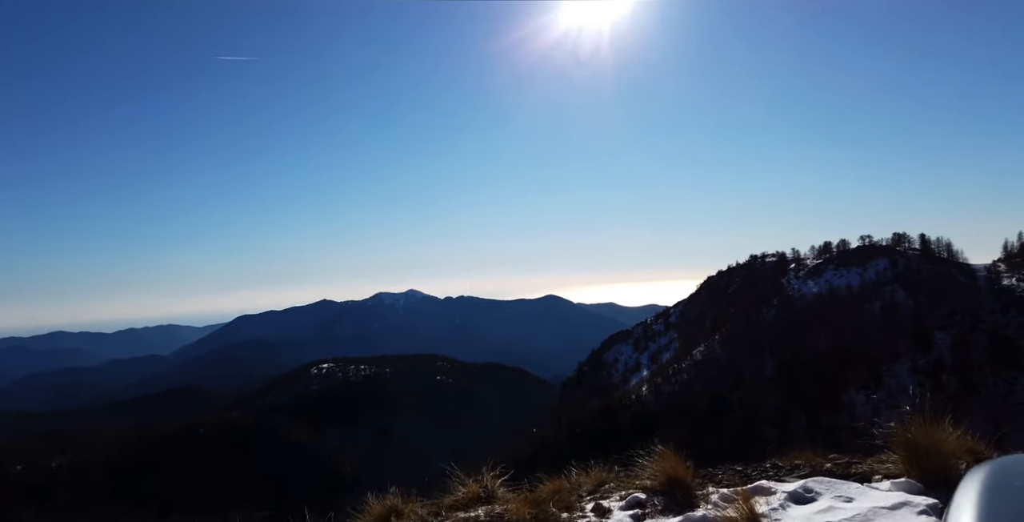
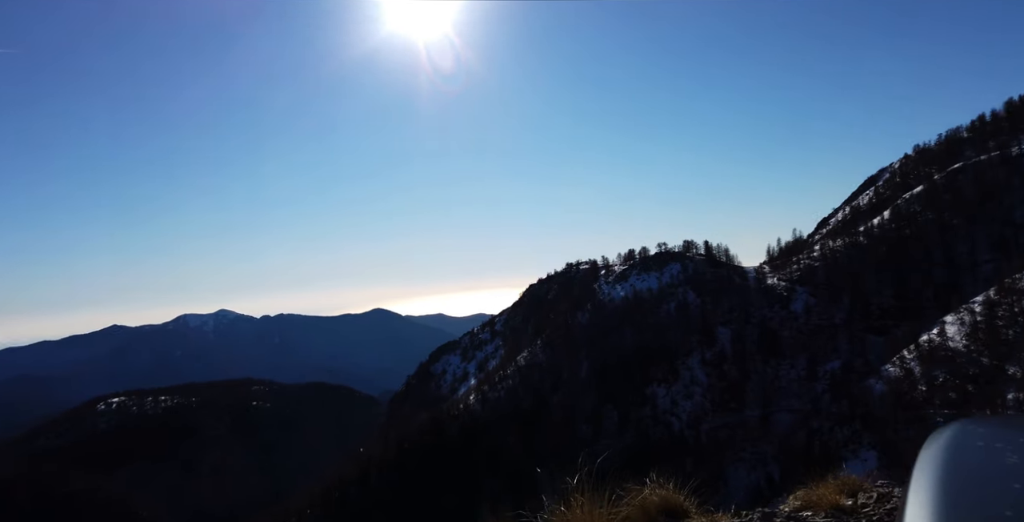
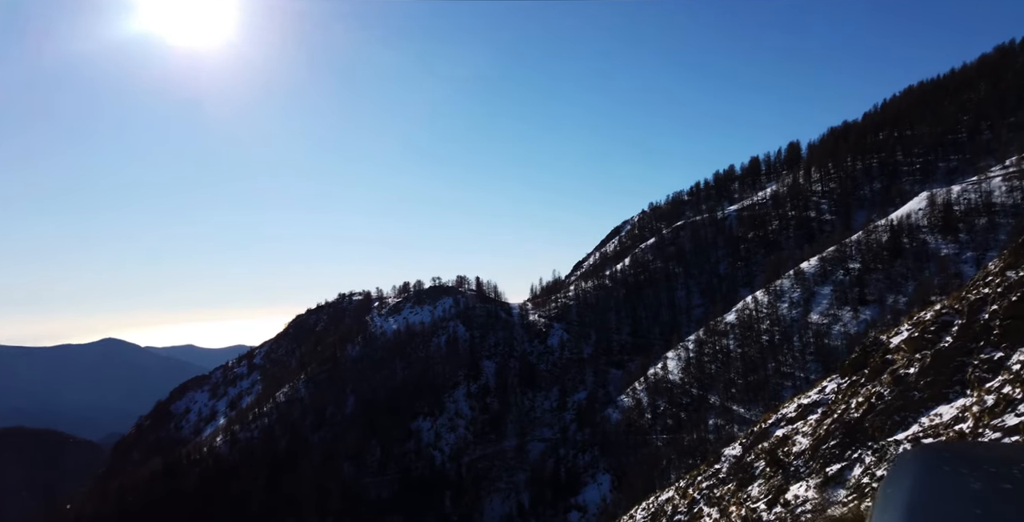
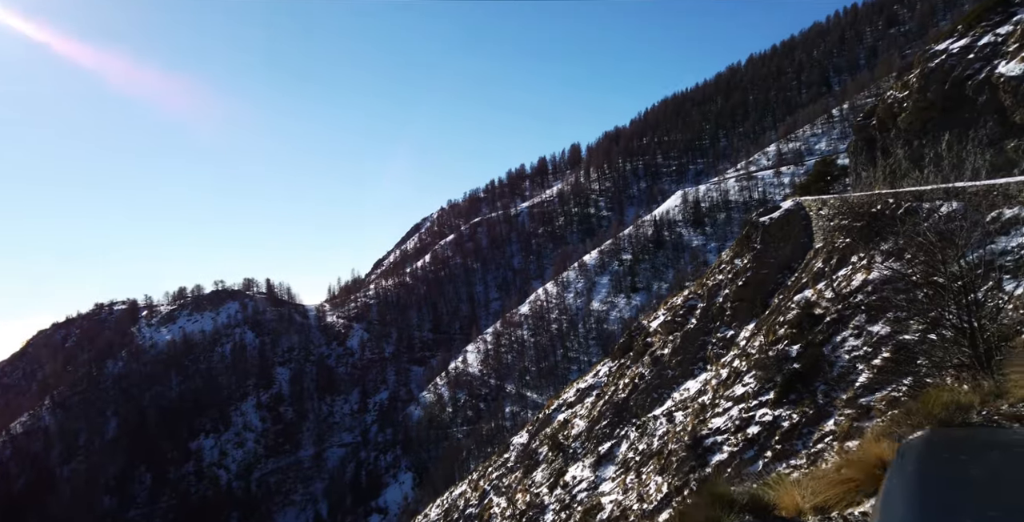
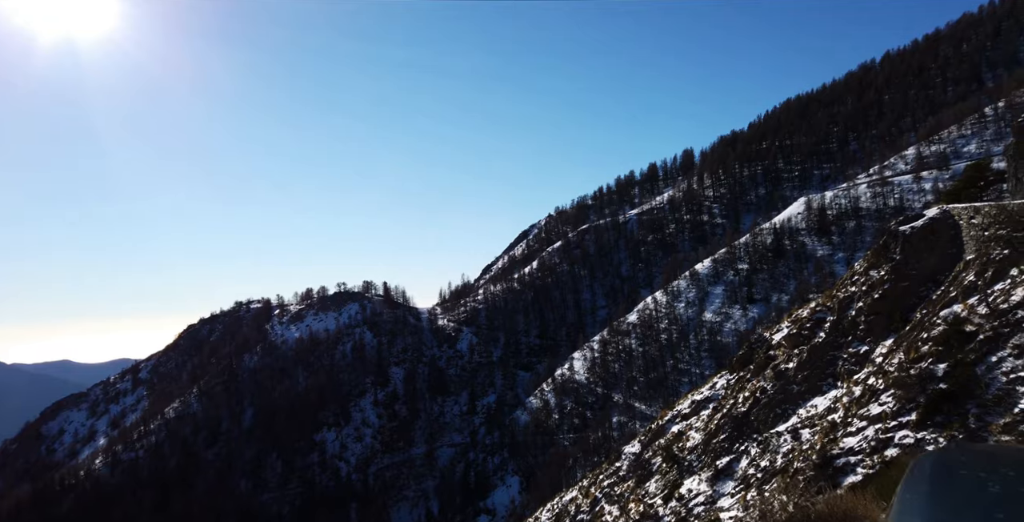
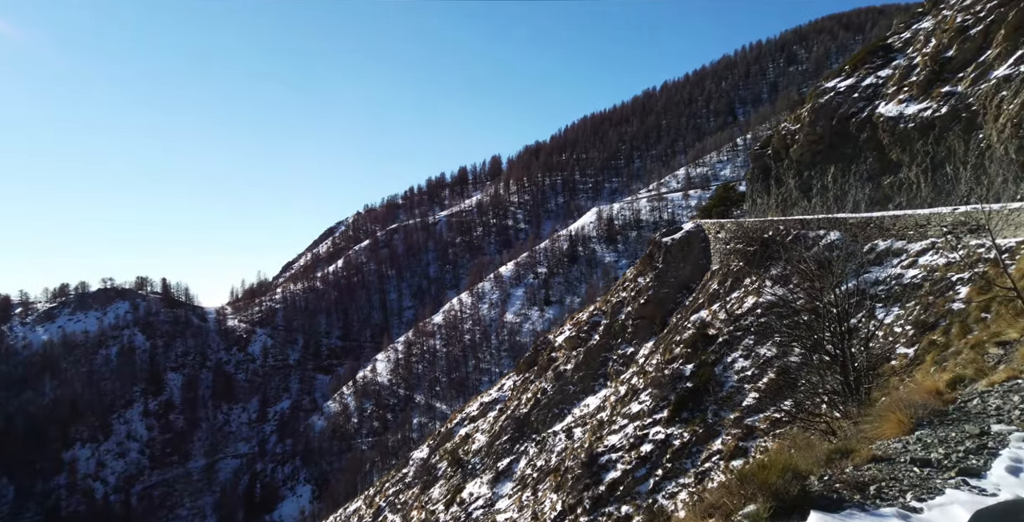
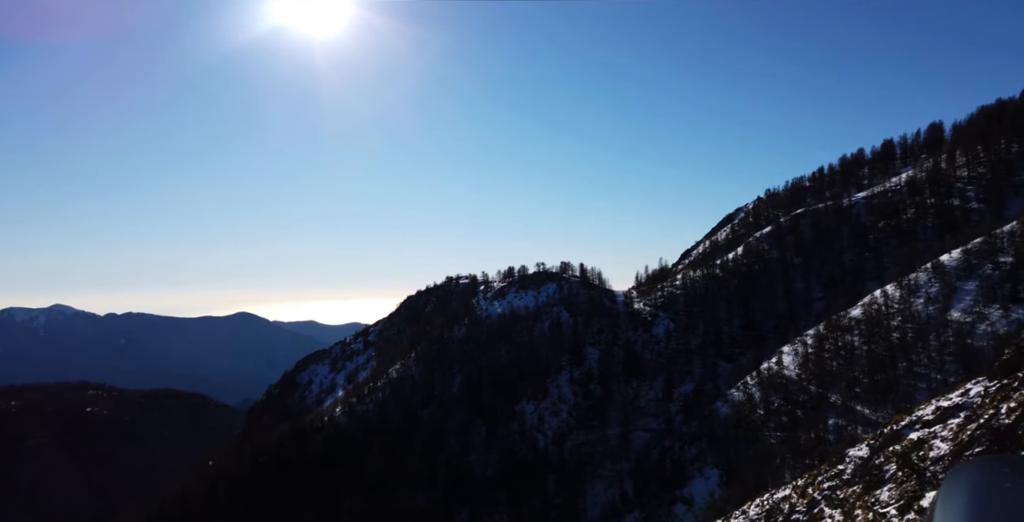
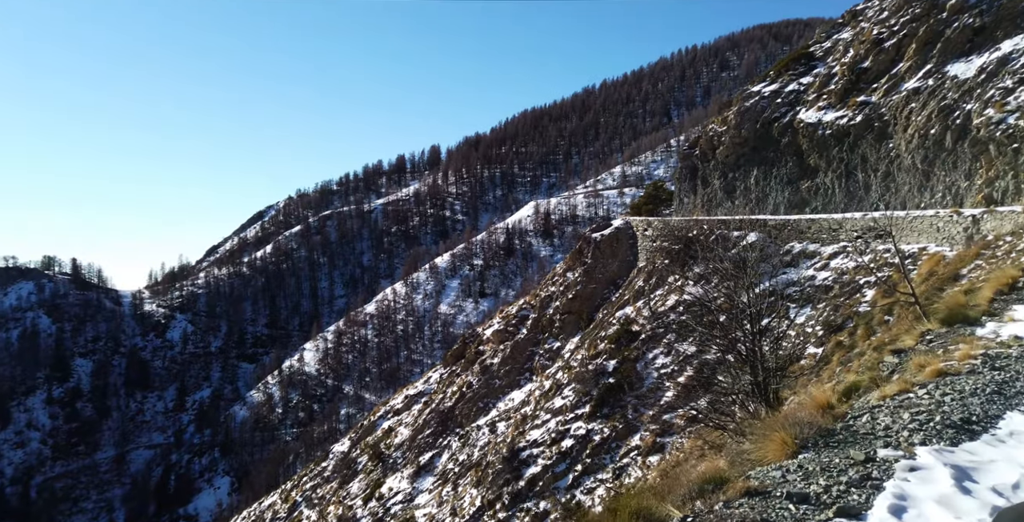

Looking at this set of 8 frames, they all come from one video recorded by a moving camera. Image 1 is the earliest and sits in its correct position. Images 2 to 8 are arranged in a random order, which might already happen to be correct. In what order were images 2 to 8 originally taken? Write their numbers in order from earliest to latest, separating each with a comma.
2, 7, 3, 5, 4, 6, 8
